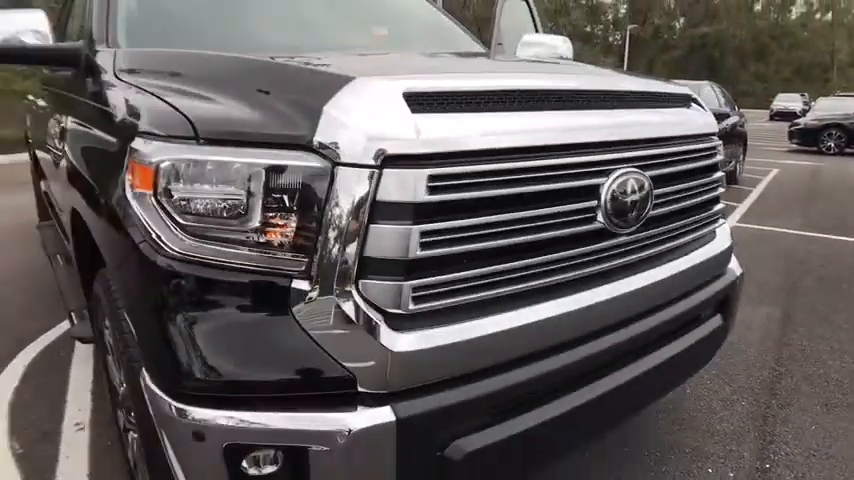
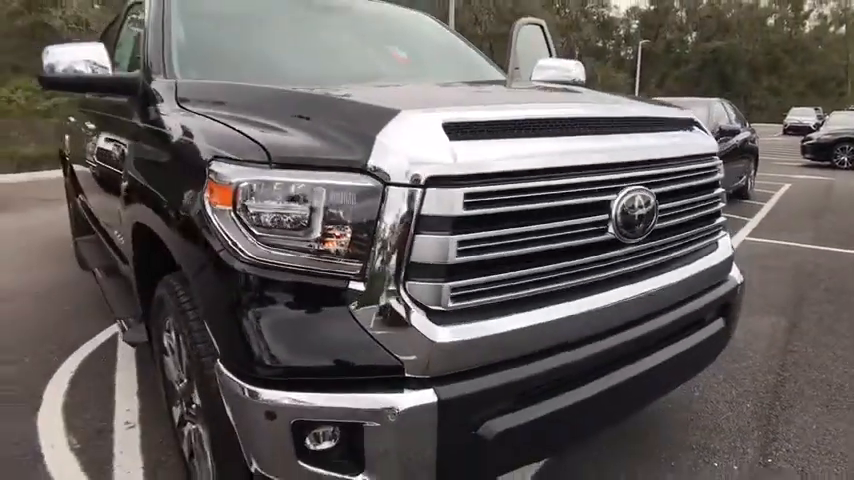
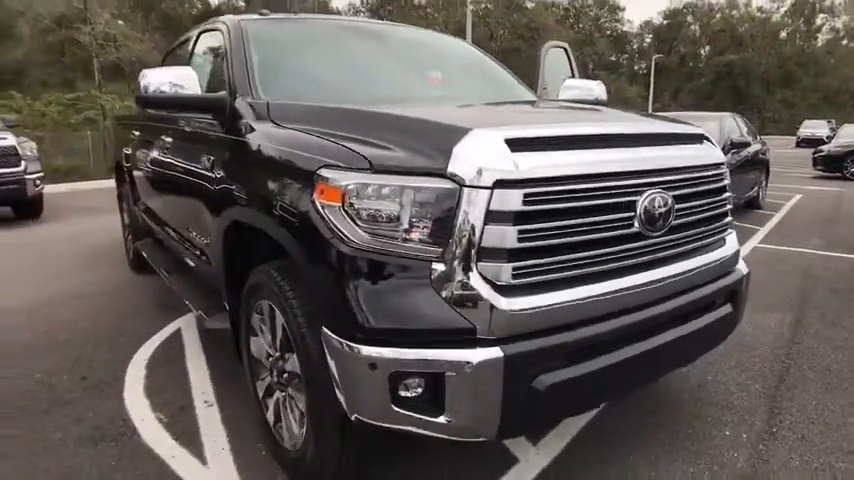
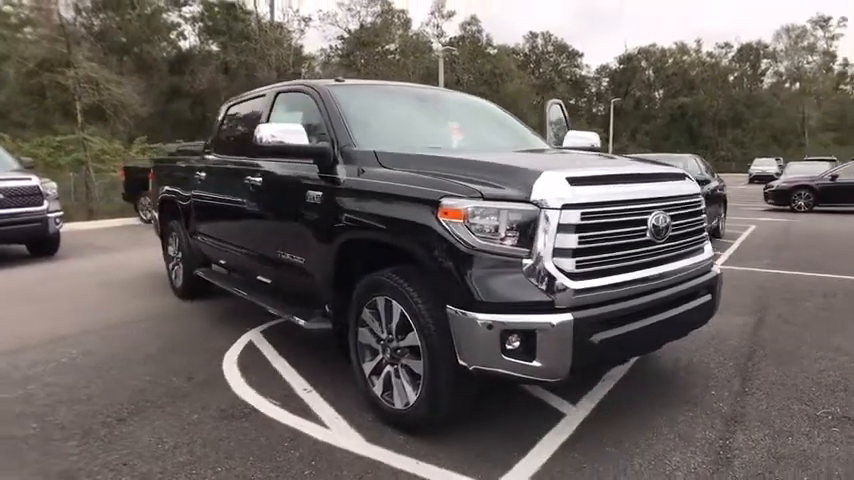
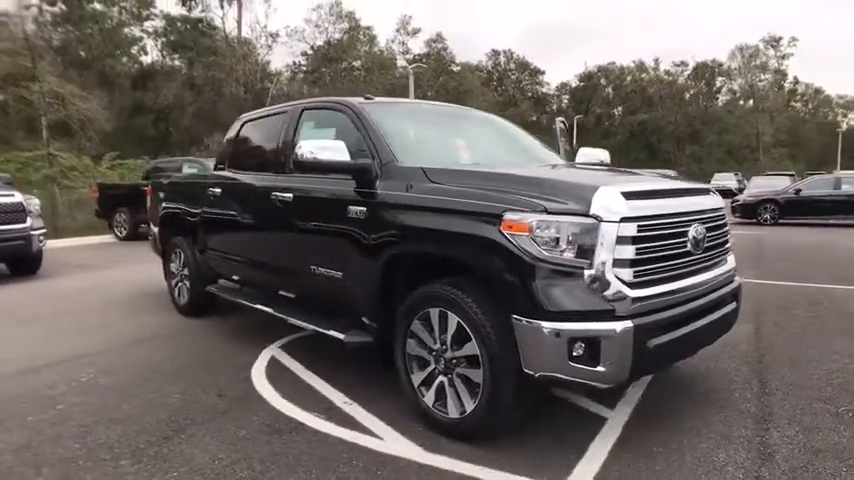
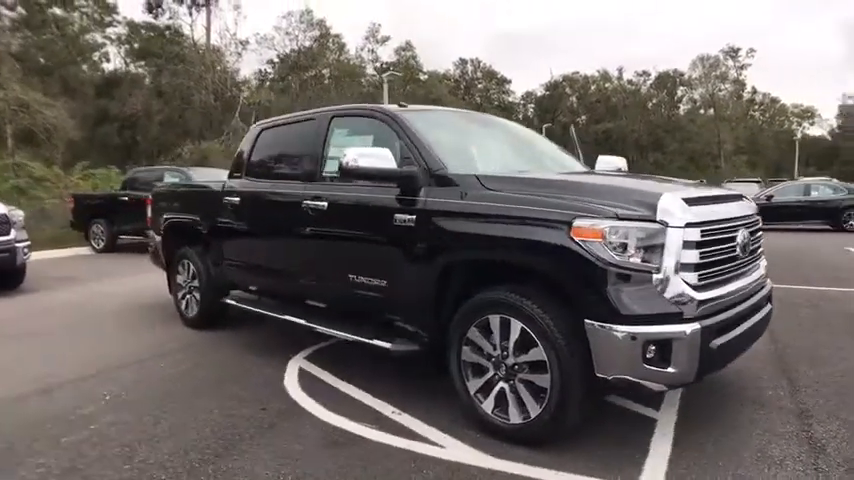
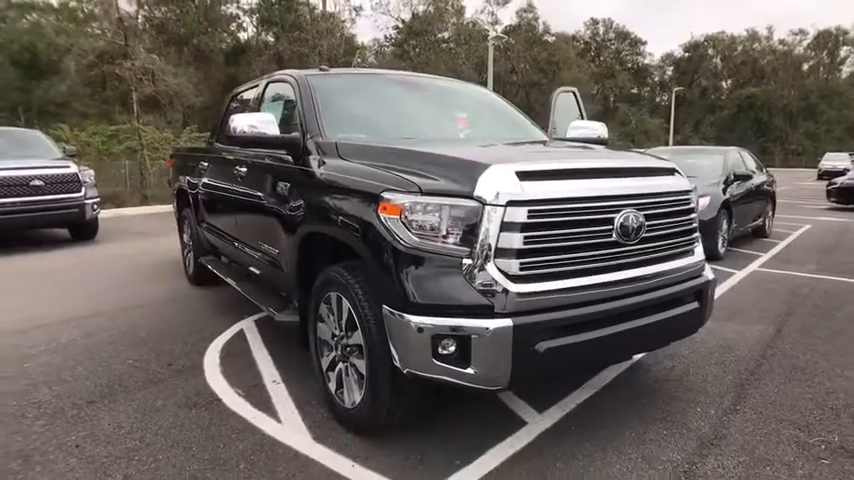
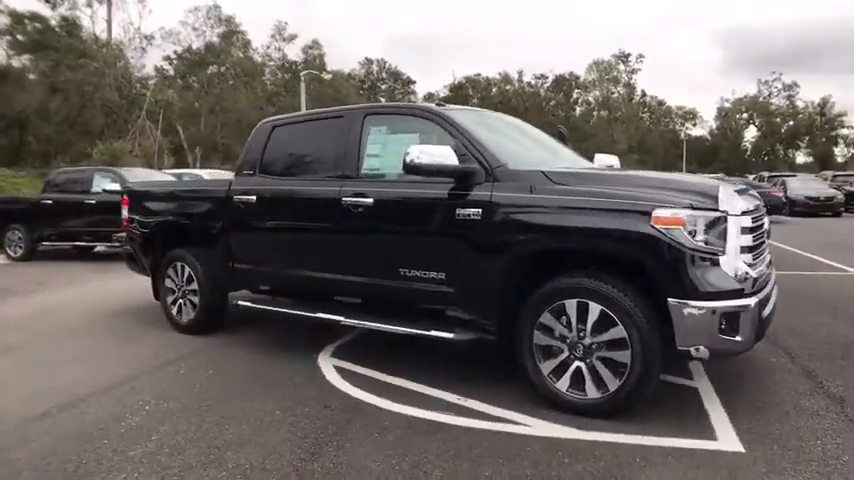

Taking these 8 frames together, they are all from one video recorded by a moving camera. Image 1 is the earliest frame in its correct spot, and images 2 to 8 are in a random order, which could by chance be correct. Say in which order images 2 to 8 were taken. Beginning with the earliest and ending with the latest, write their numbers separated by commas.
2, 3, 7, 4, 5, 6, 8
